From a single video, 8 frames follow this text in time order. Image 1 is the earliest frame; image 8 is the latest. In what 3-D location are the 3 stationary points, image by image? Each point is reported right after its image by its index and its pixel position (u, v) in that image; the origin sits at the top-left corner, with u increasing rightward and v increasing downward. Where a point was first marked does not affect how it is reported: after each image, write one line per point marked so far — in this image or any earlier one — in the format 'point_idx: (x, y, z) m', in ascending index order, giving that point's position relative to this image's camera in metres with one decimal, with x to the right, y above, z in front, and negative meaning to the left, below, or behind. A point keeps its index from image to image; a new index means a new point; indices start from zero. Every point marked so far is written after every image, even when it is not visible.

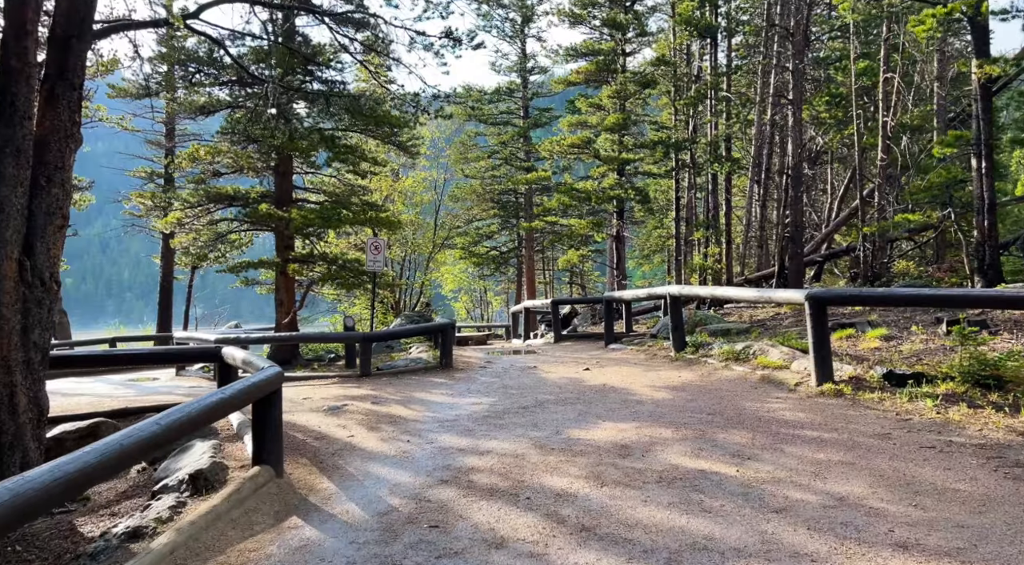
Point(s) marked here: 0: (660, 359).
0: (+1.8, -0.9, +9.5) m
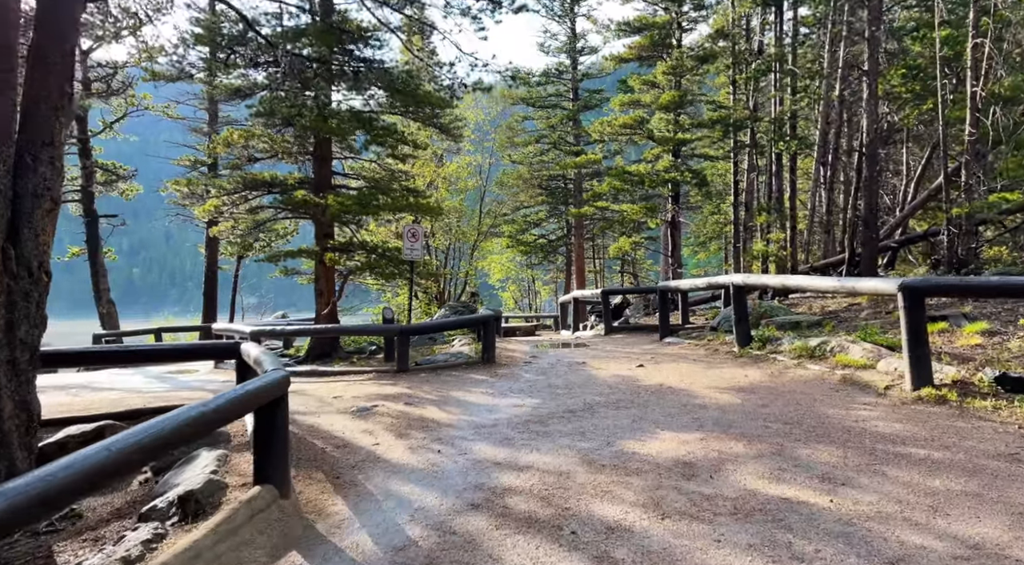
0: (+2.3, -0.8, +8.6) m
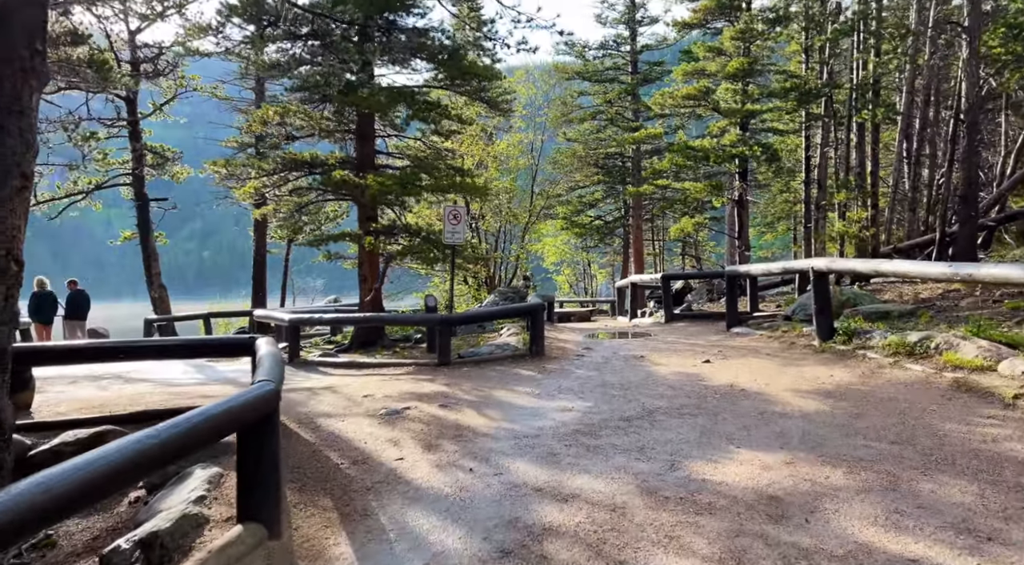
0: (+2.8, -0.6, +7.6) m
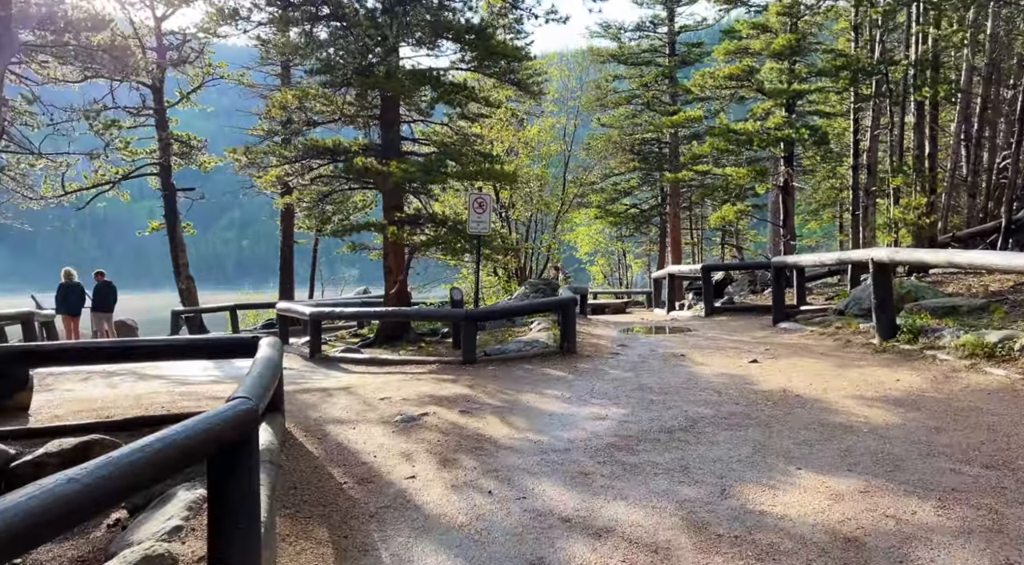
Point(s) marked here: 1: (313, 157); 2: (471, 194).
0: (+3.1, -0.6, +6.9) m
1: (-2.8, +1.7, +11.0) m
2: (-0.5, +1.0, +8.8) m
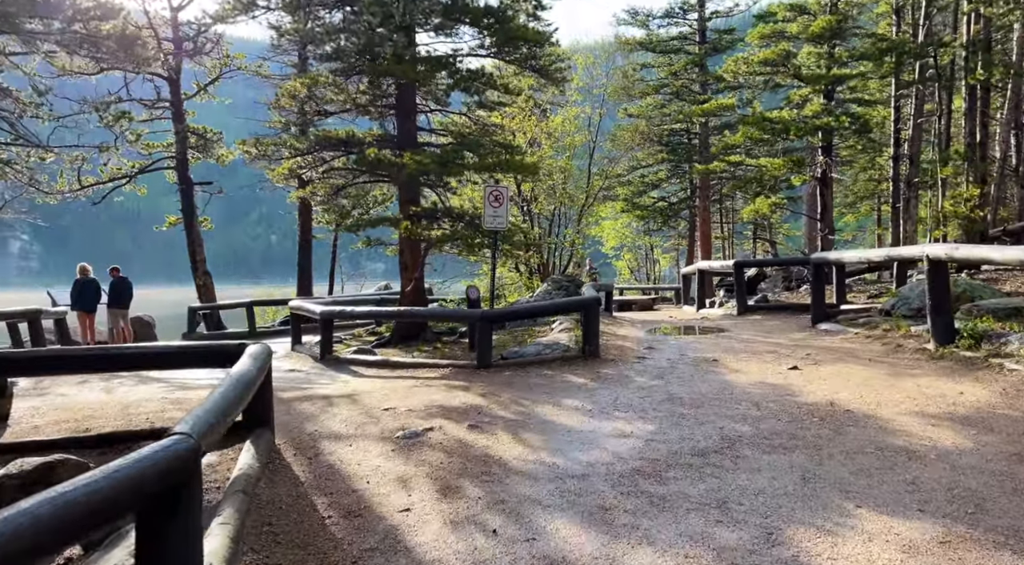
0: (+3.2, -0.6, +6.3) m
1: (-2.5, +1.8, +10.6) m
2: (-0.3, +1.0, +8.3) m
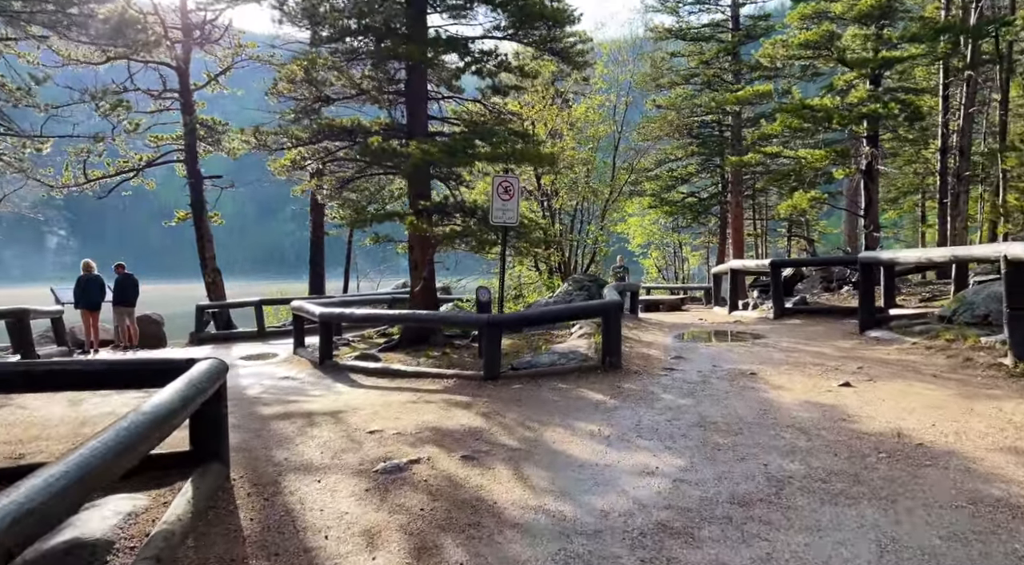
0: (+3.3, -0.6, +5.4) m
1: (-2.3, +1.8, +9.8) m
2: (-0.1, +1.0, +7.5) m
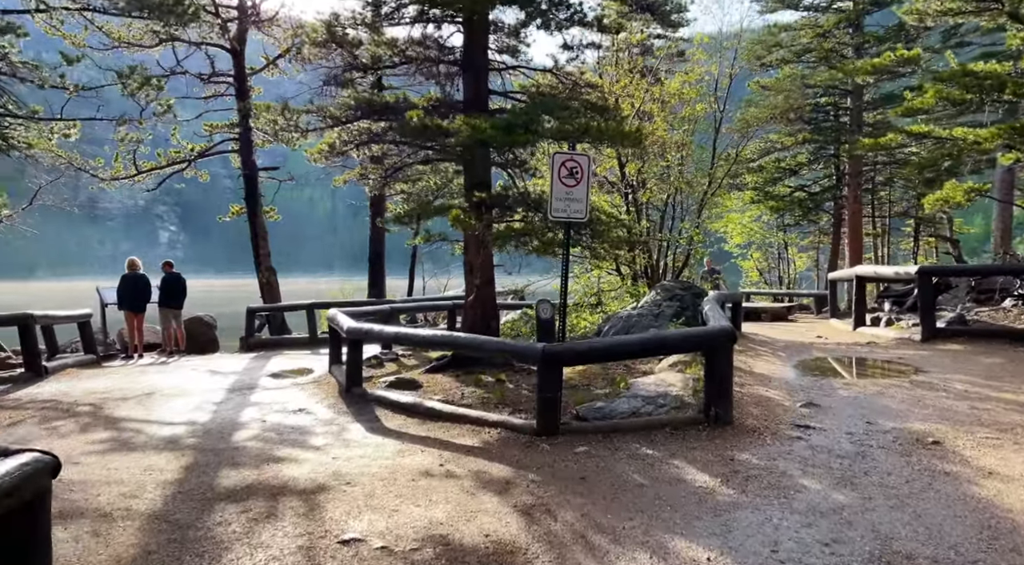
0: (+3.5, -0.8, +3.2) m
1: (-1.5, +1.7, +8.2) m
2: (+0.4, +0.9, +5.7) m
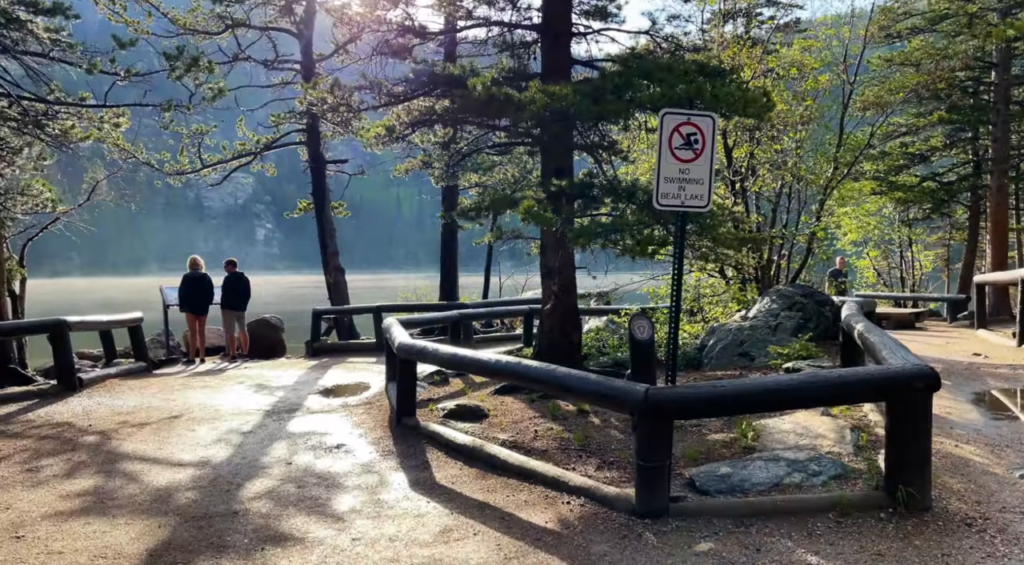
0: (+3.7, -0.9, +1.4) m
1: (-0.7, +1.7, +6.9) m
2: (+0.8, +0.8, +4.2) m
